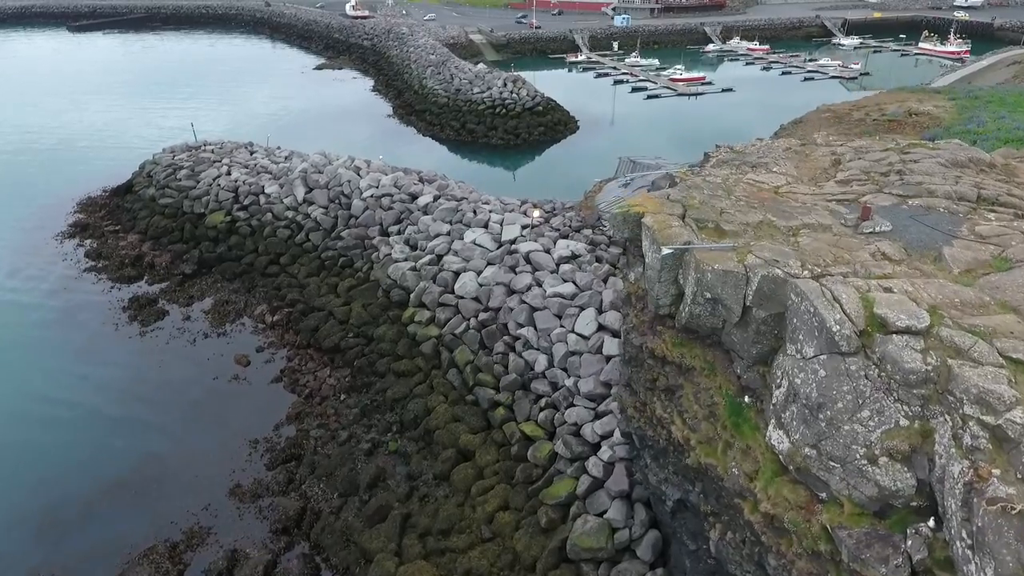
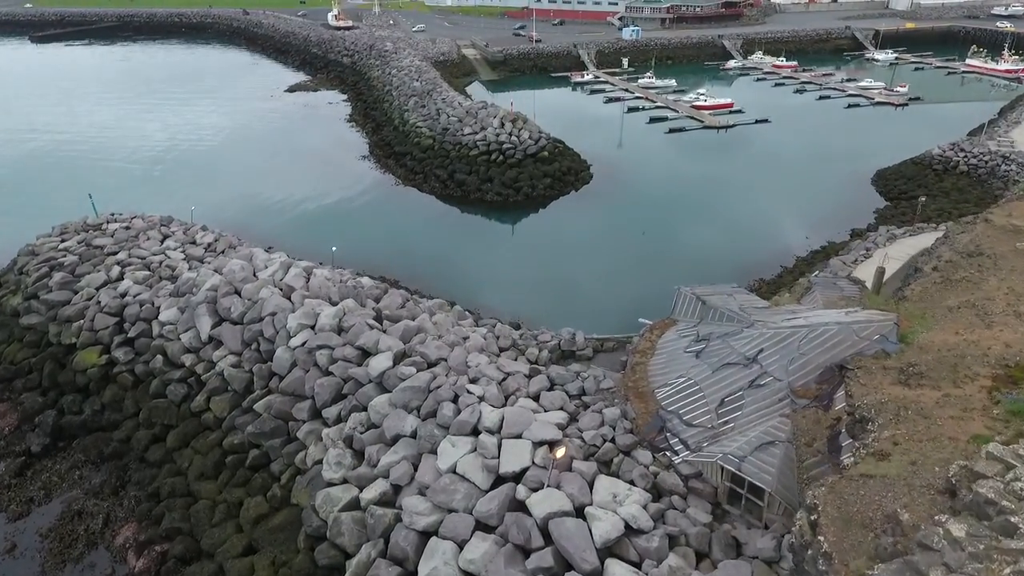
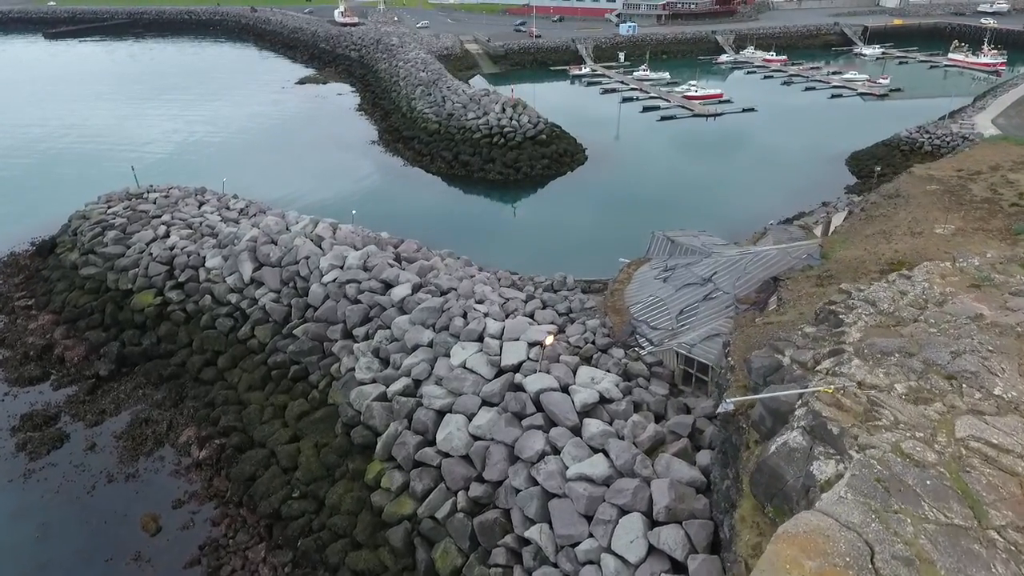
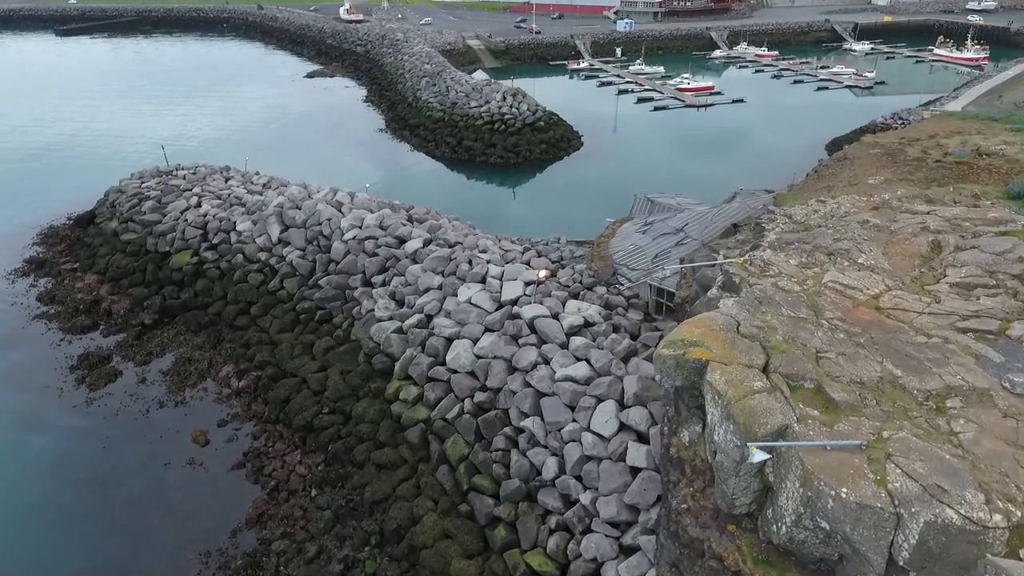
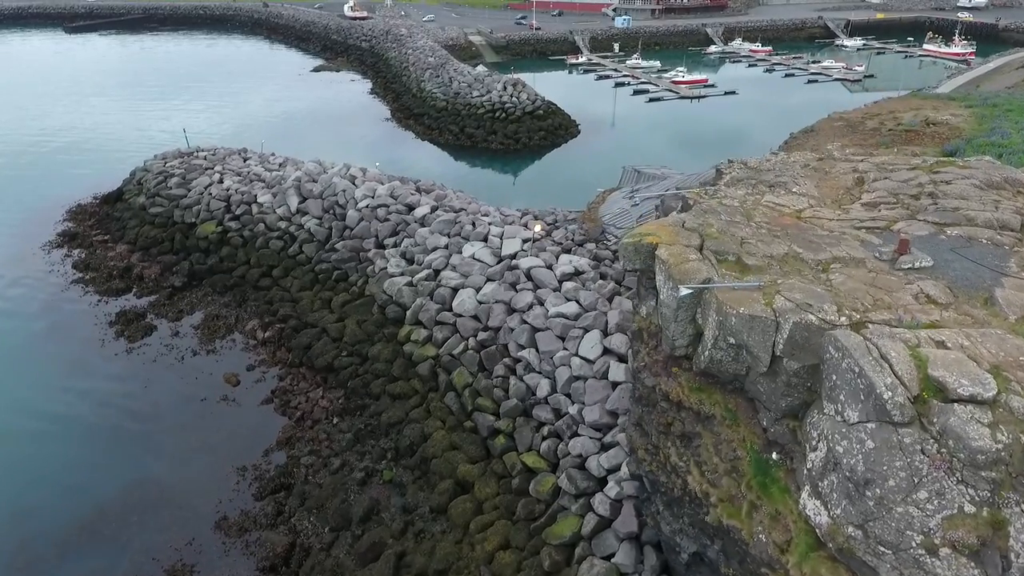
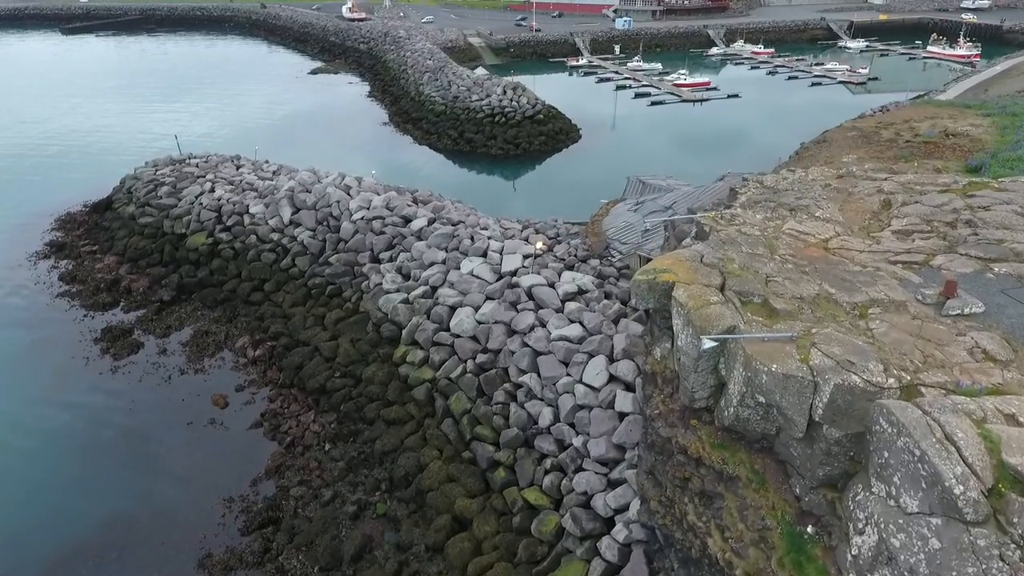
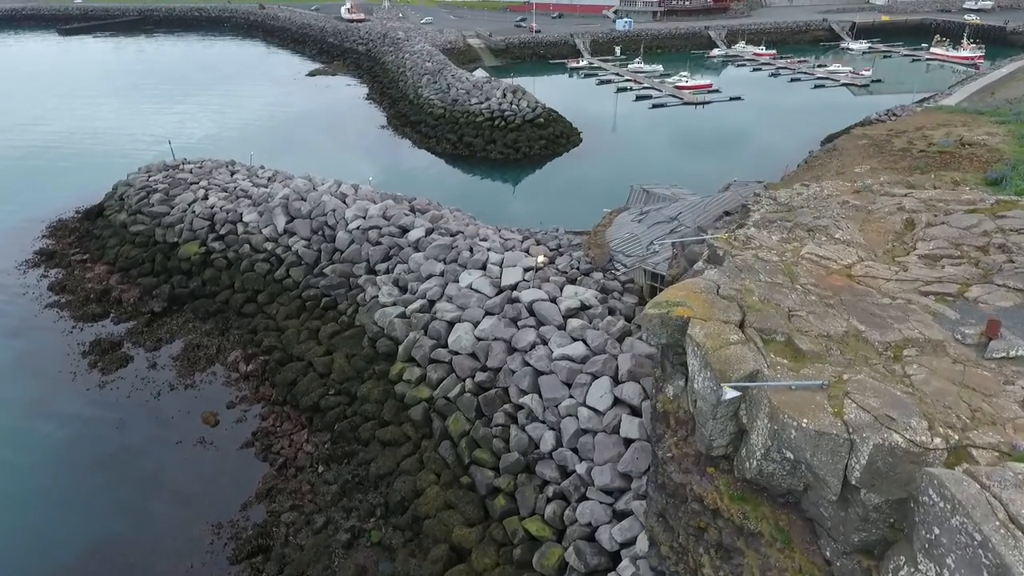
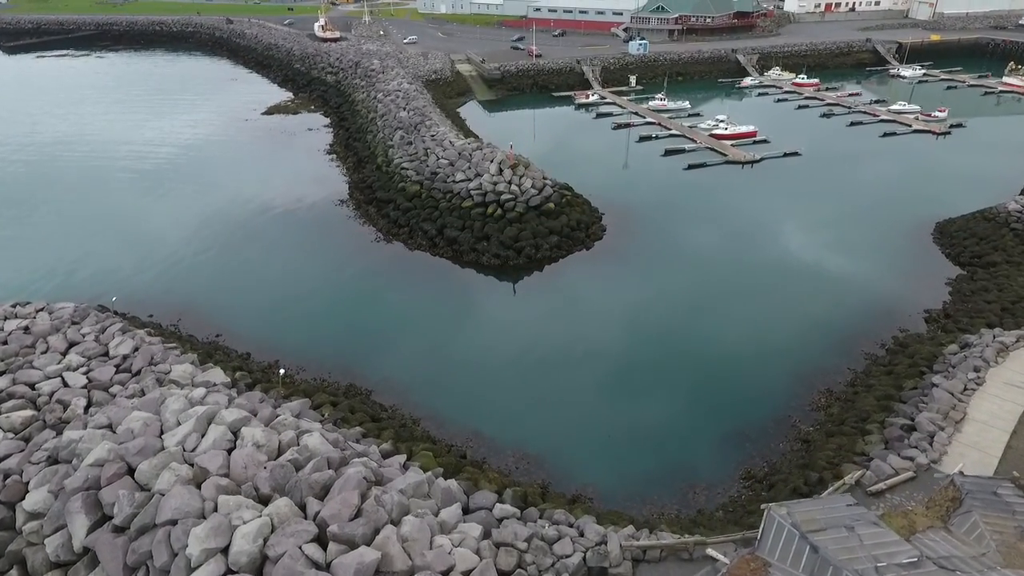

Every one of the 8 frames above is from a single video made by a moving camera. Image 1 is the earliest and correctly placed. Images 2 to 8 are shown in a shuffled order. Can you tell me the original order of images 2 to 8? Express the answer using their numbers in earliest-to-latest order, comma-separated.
5, 6, 7, 4, 3, 2, 8
